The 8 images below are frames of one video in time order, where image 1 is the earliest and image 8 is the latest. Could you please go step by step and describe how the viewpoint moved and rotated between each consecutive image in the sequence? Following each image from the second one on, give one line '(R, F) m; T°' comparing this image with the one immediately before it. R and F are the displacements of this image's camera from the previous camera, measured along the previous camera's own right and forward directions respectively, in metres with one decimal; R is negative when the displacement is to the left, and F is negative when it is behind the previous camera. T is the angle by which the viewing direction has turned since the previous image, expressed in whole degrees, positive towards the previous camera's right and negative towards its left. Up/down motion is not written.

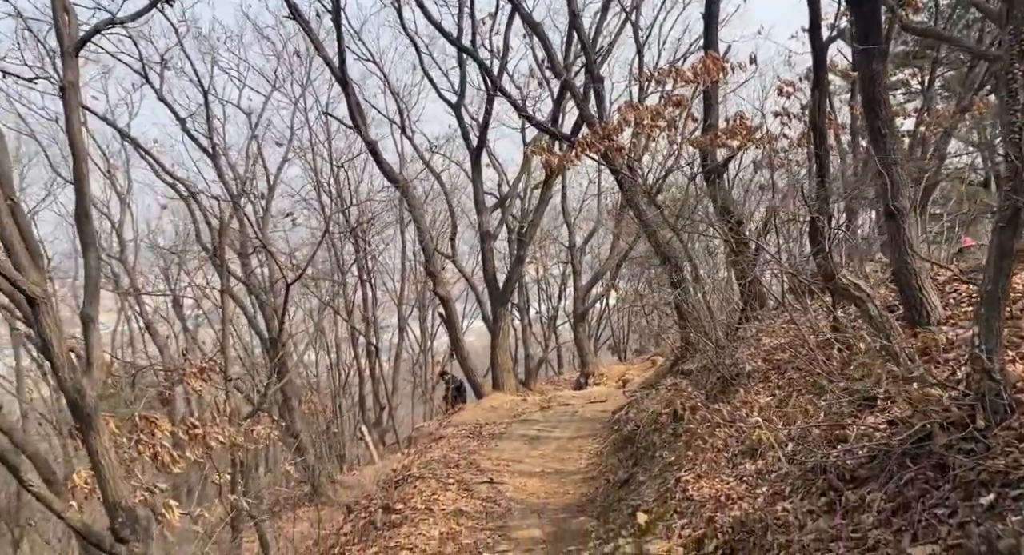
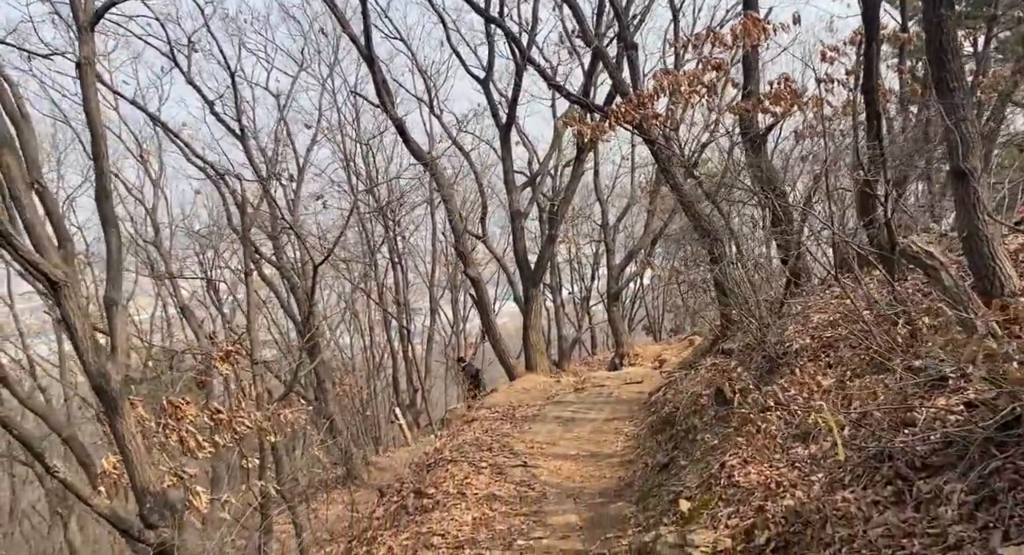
(0.0, +0.4) m; -2°
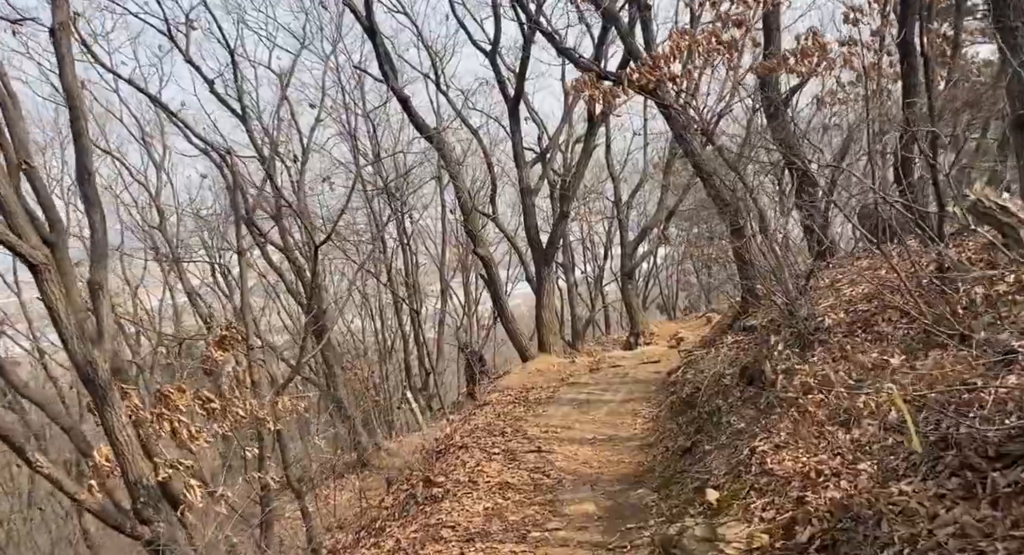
(0.0, +0.5) m; -1°
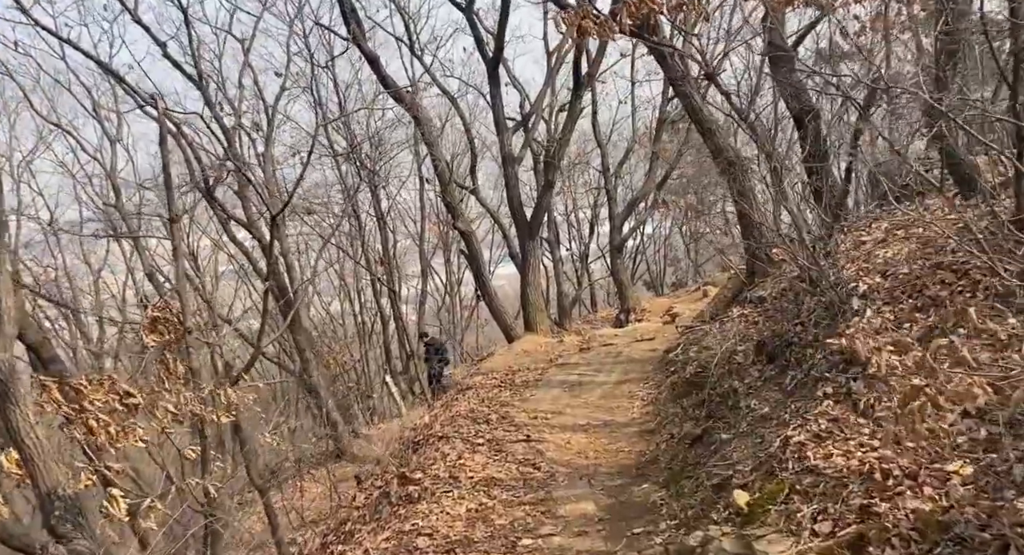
(0.0, +1.1) m; +1°
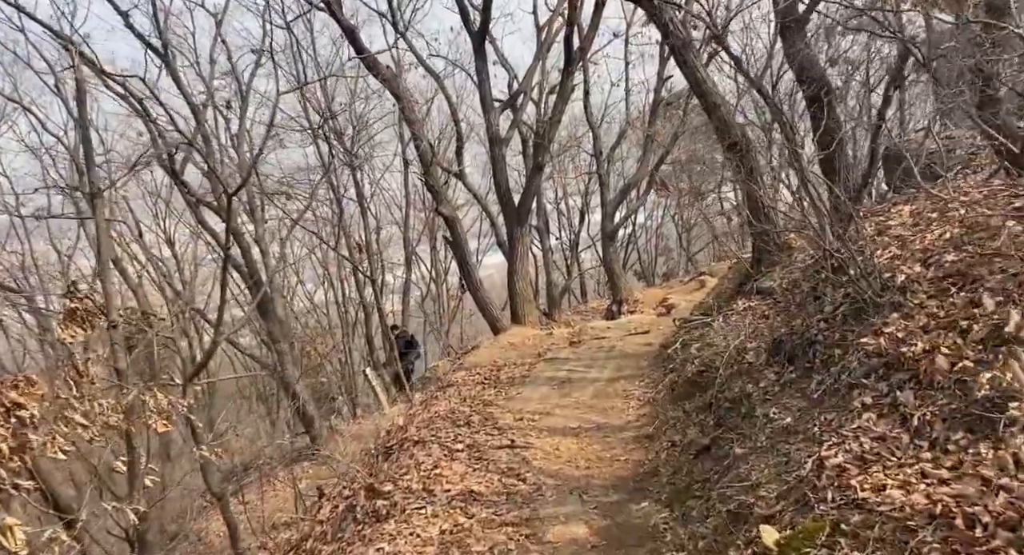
(+0.1, +1.0) m; +1°
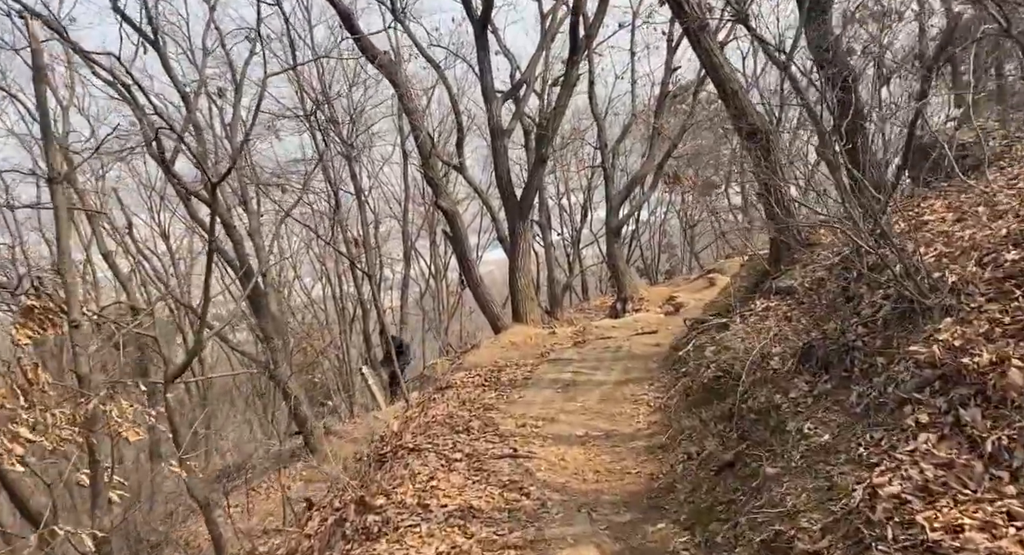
(0.0, +0.6) m; 0°
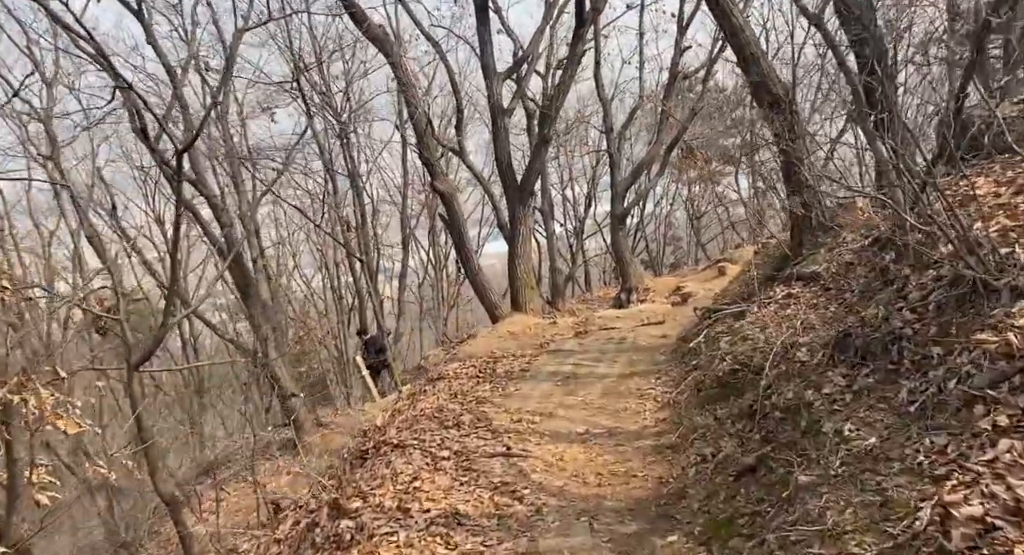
(+0.1, +0.8) m; 0°
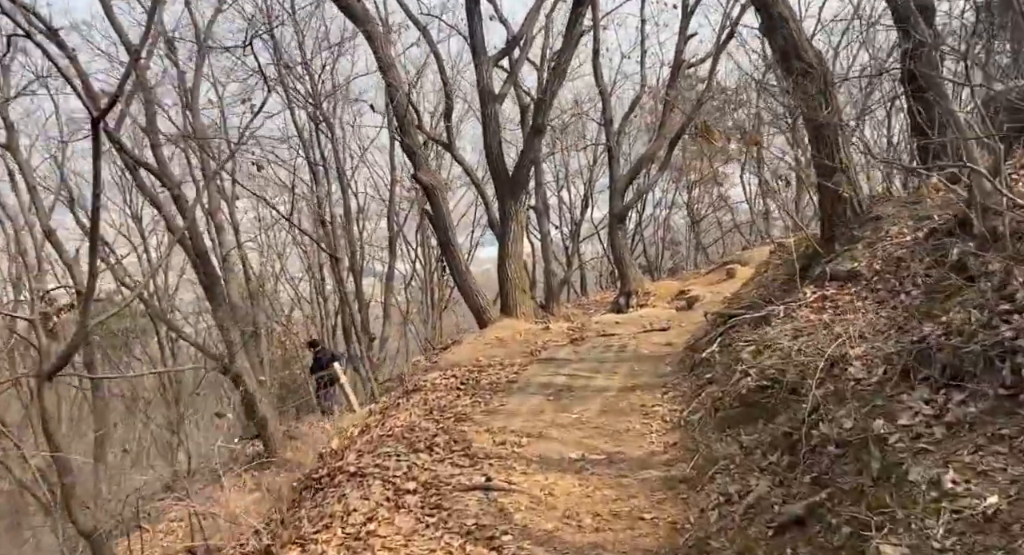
(+0.1, +1.3) m; 0°
